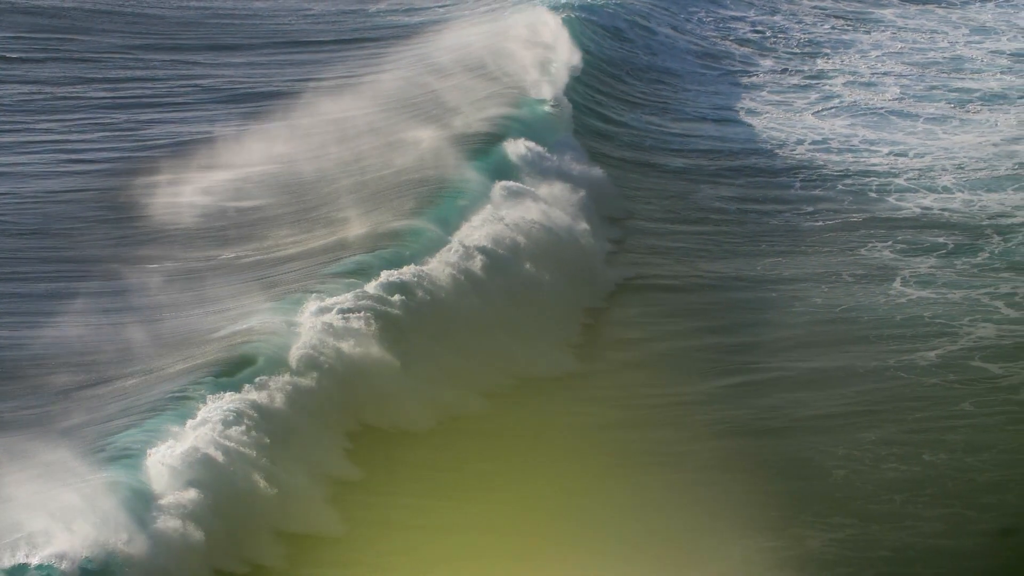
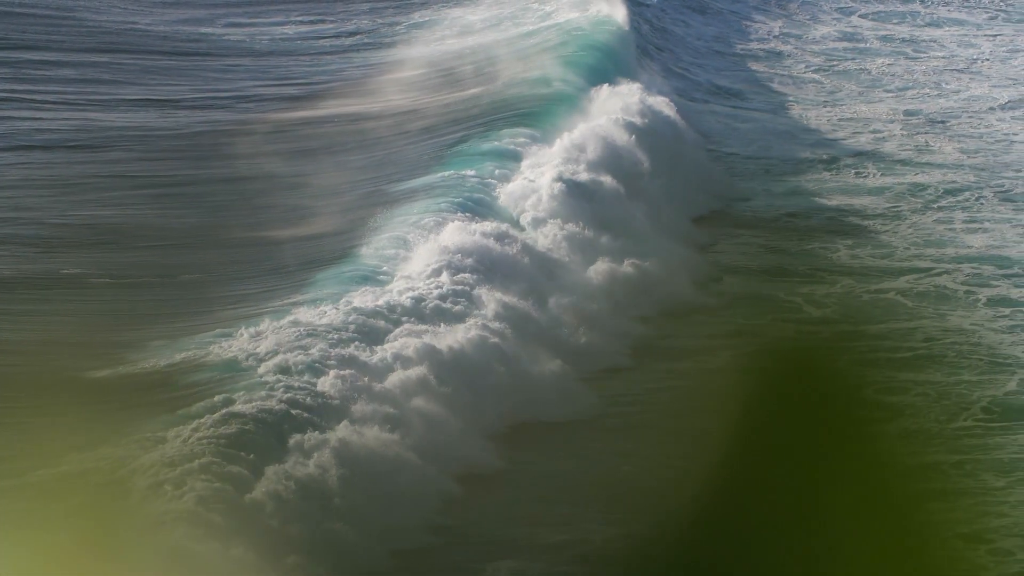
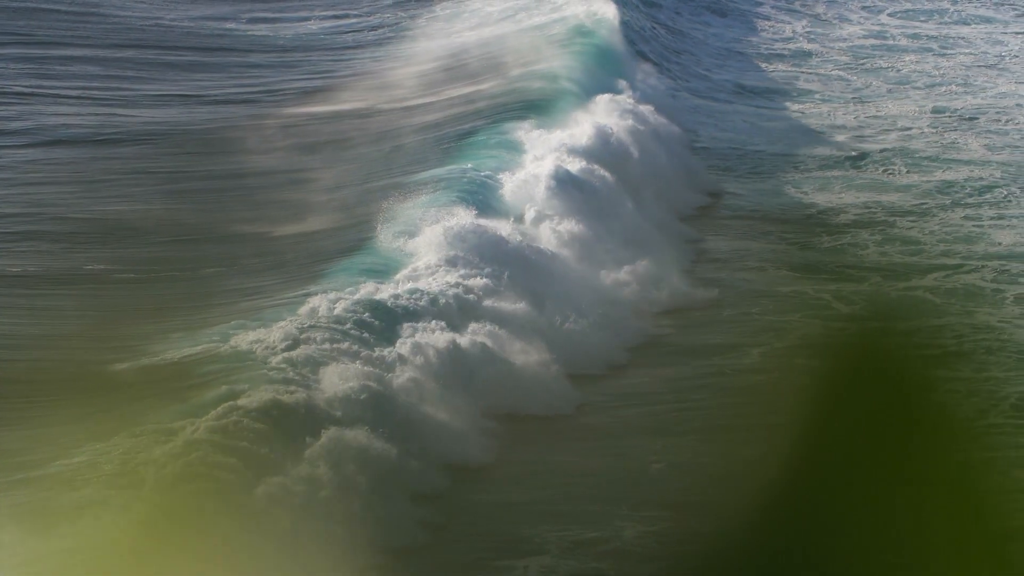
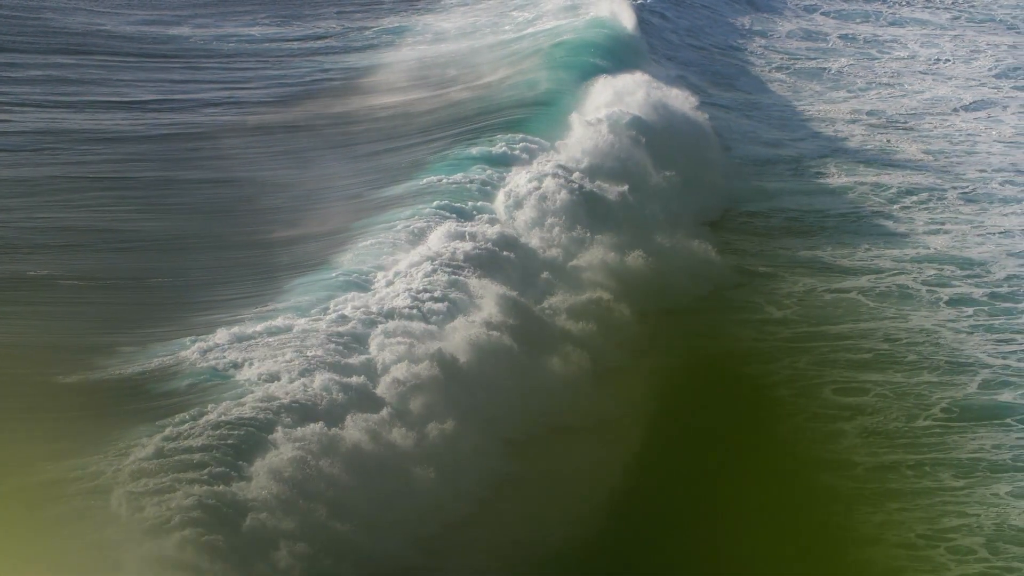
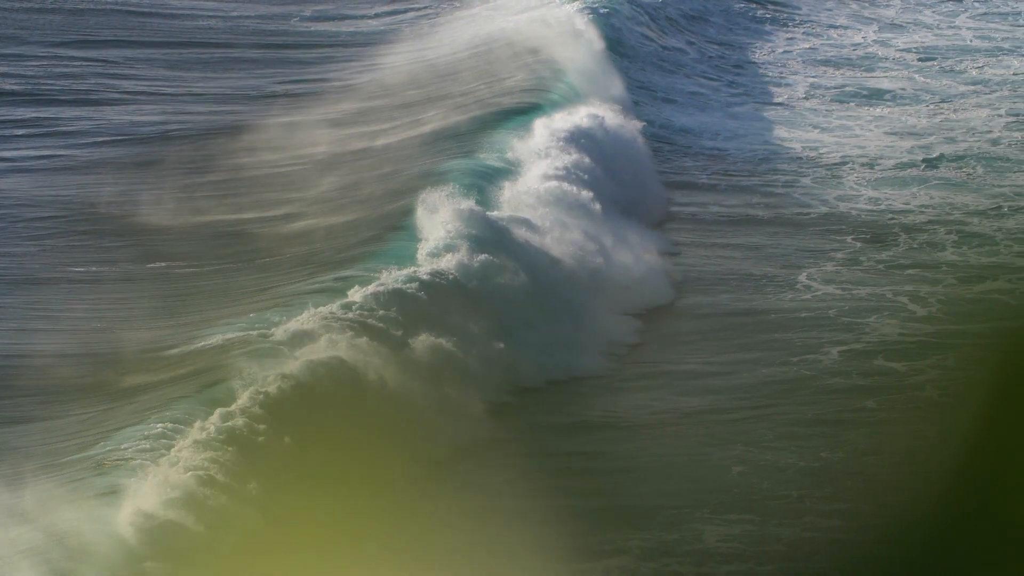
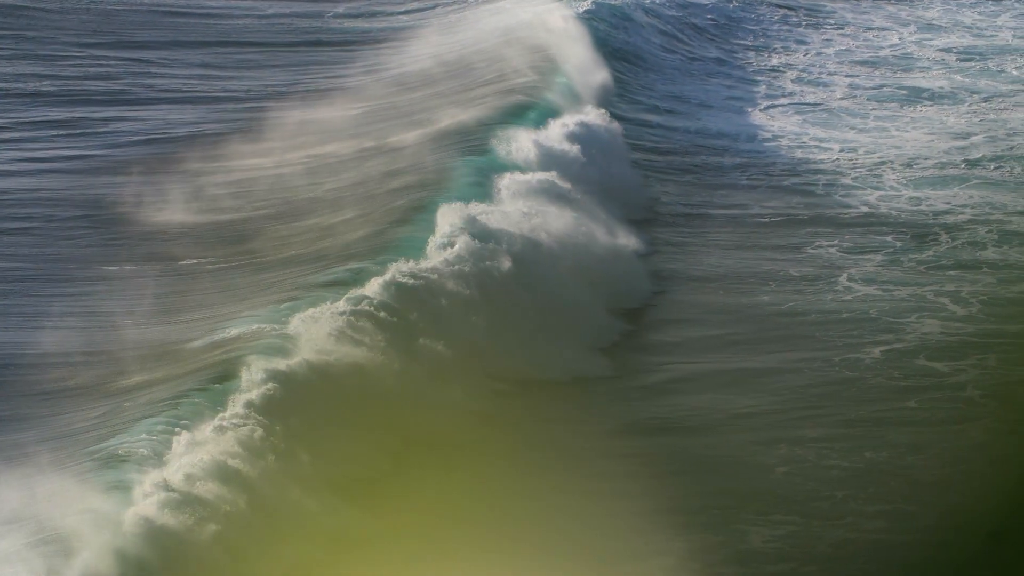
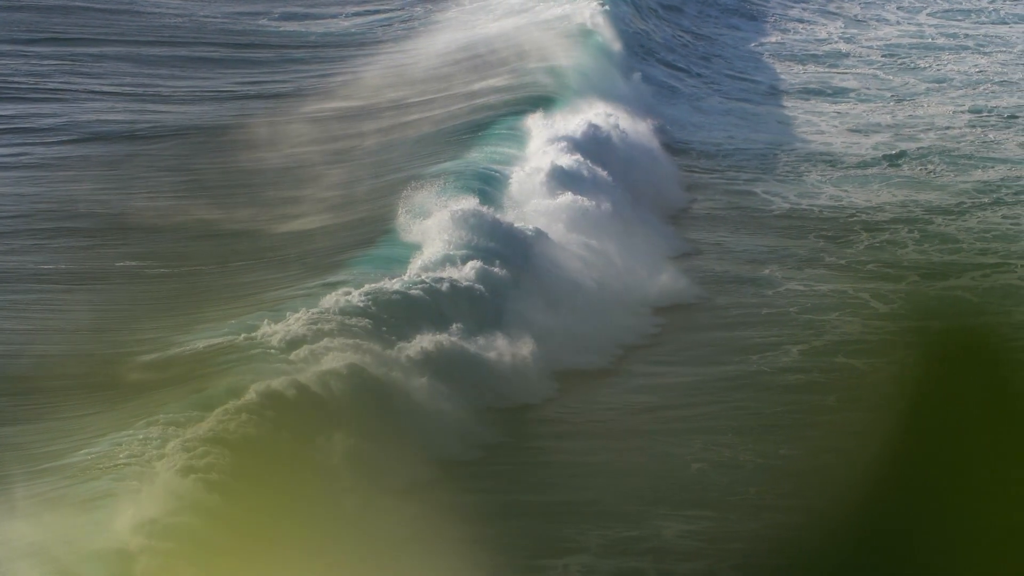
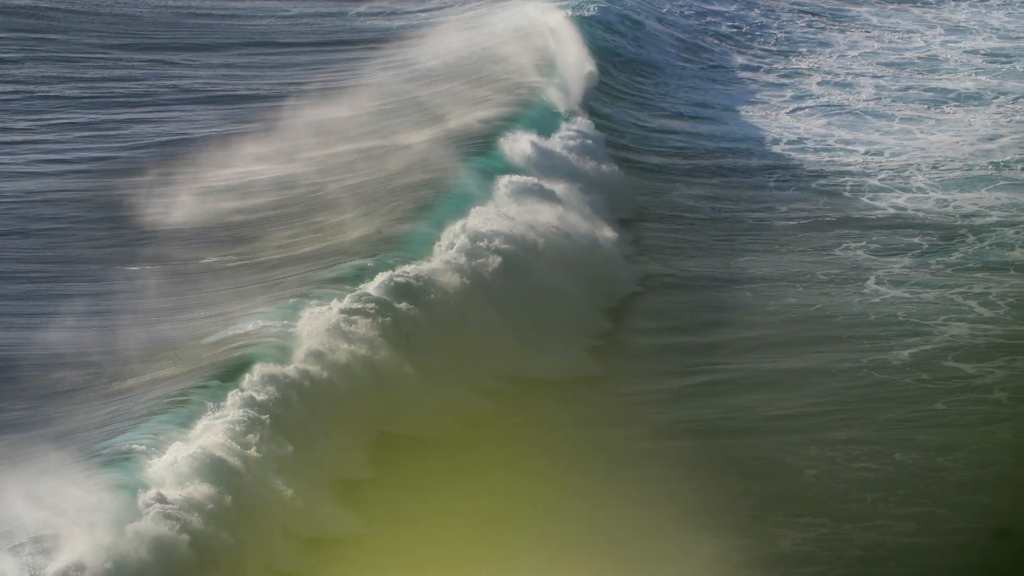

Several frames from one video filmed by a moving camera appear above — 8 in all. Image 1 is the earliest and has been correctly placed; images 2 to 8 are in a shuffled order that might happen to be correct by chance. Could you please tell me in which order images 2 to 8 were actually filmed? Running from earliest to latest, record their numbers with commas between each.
8, 6, 5, 7, 3, 2, 4
